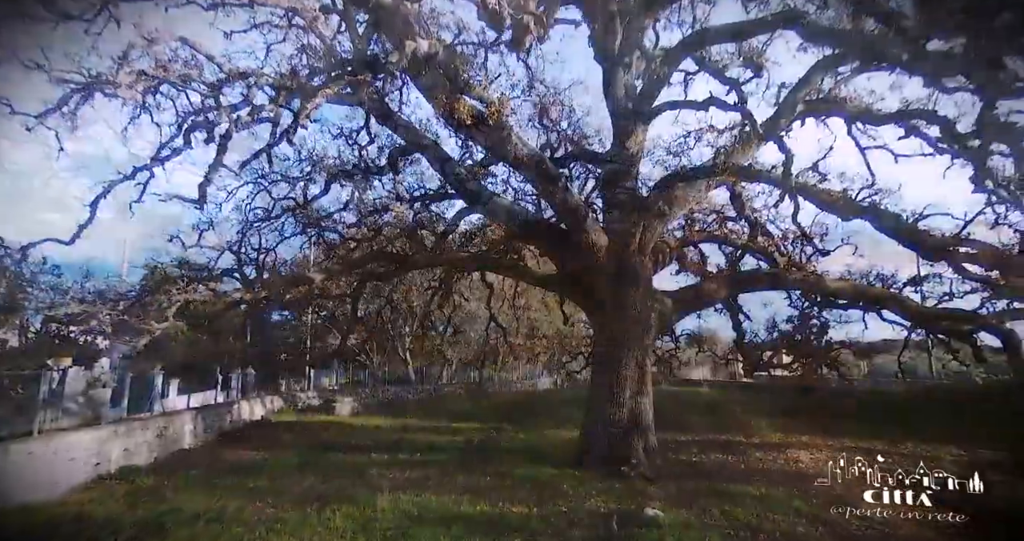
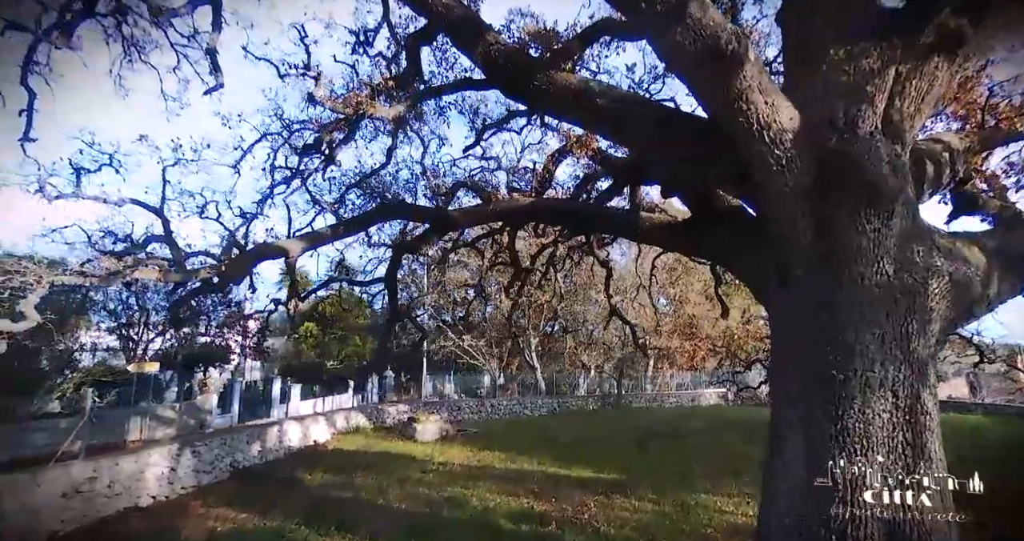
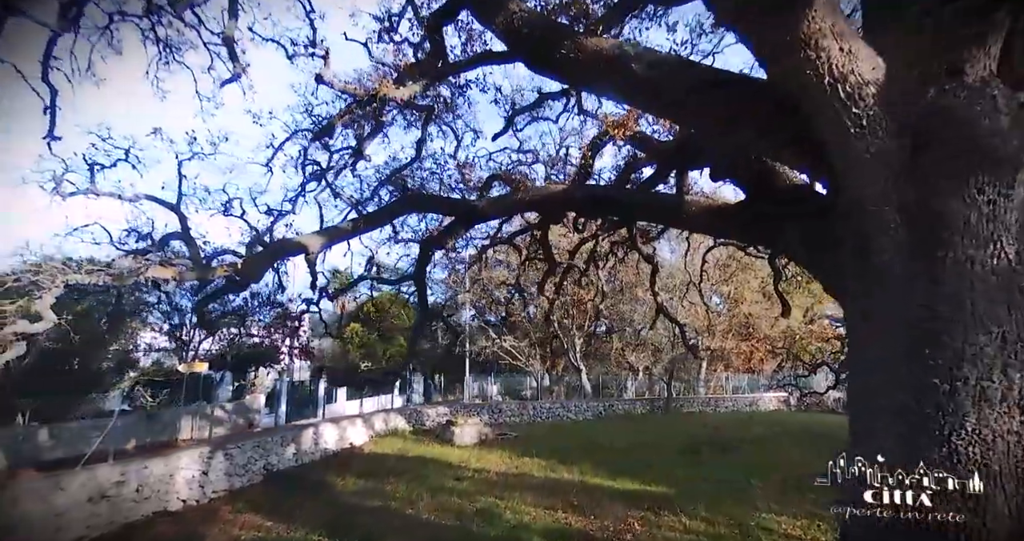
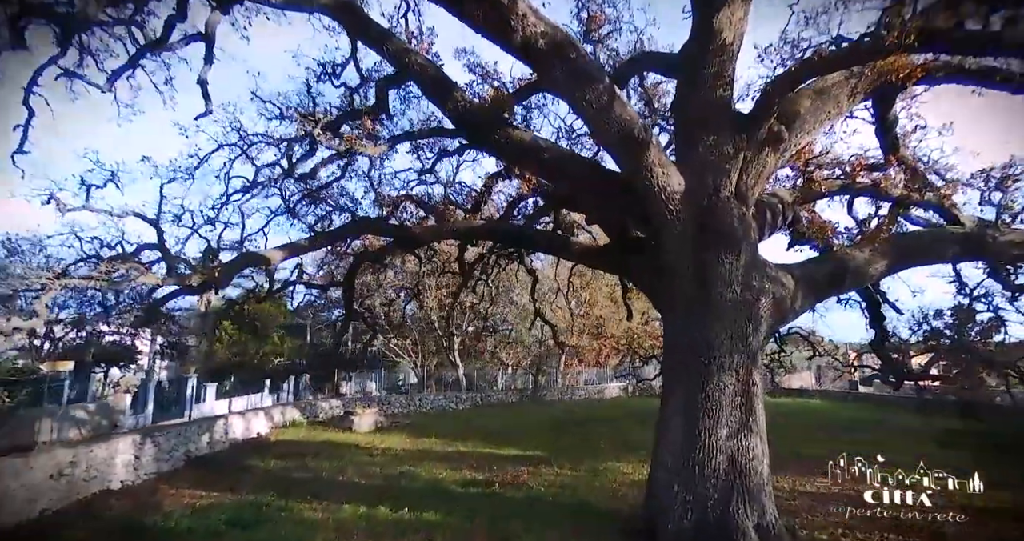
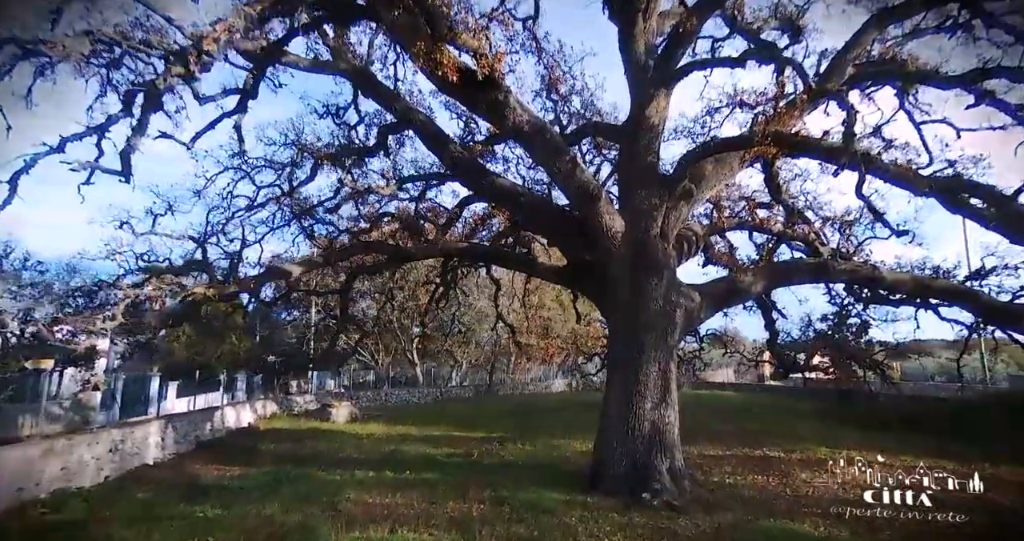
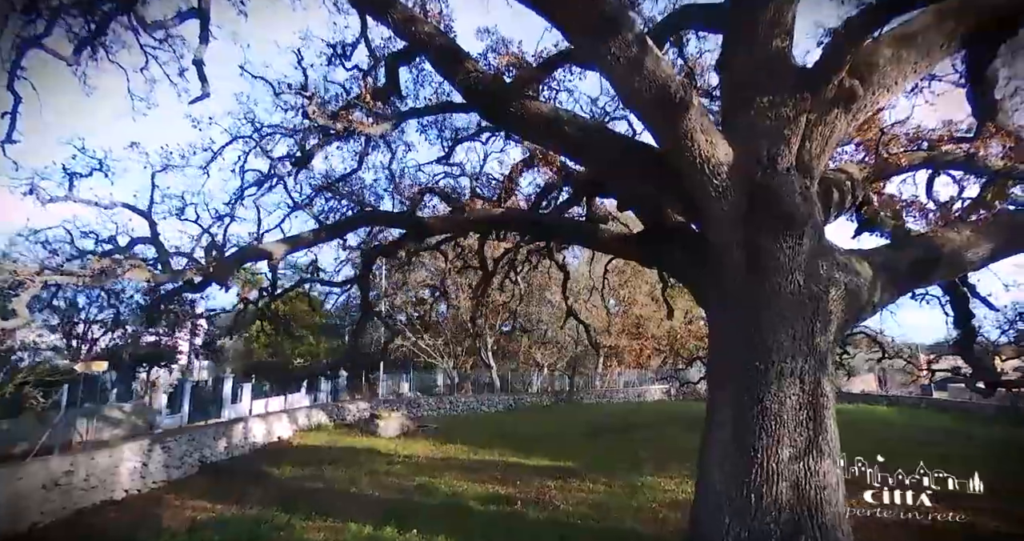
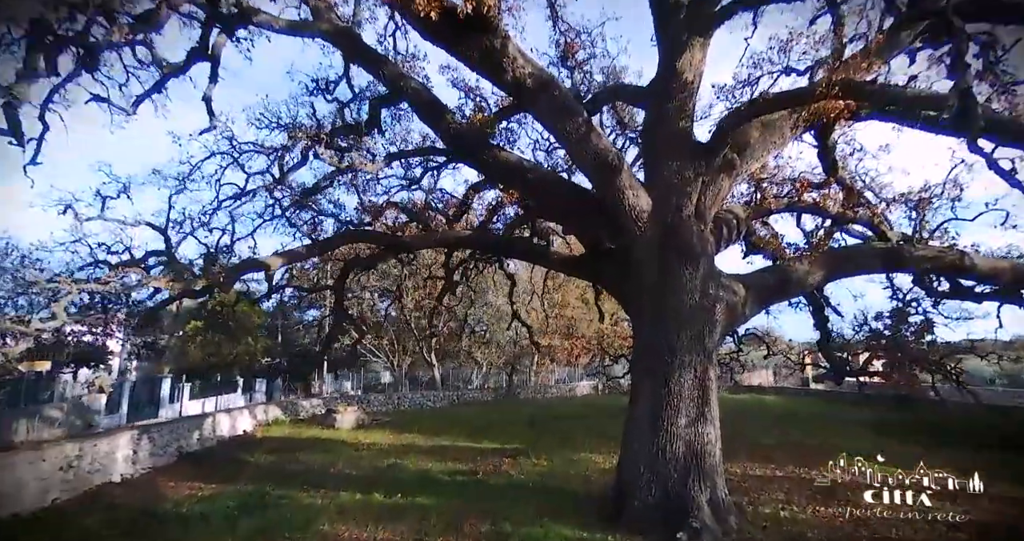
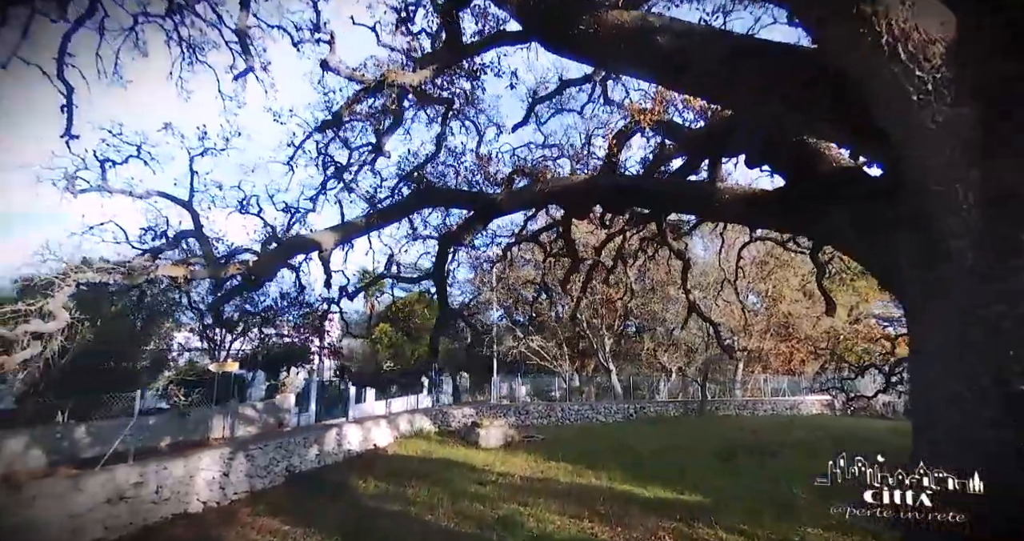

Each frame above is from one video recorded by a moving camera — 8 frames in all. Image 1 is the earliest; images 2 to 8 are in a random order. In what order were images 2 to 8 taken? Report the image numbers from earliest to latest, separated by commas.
5, 7, 4, 6, 2, 3, 8
